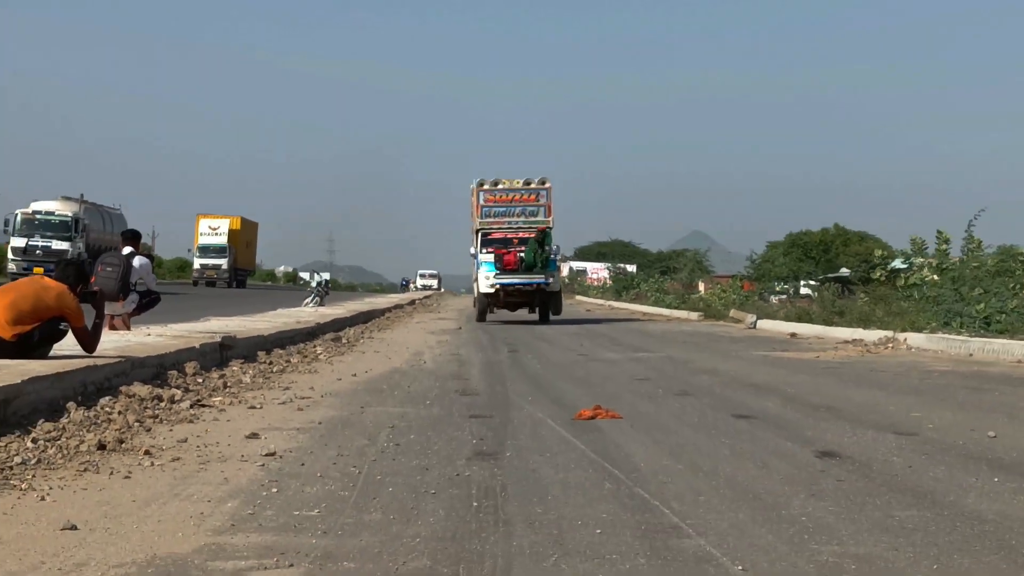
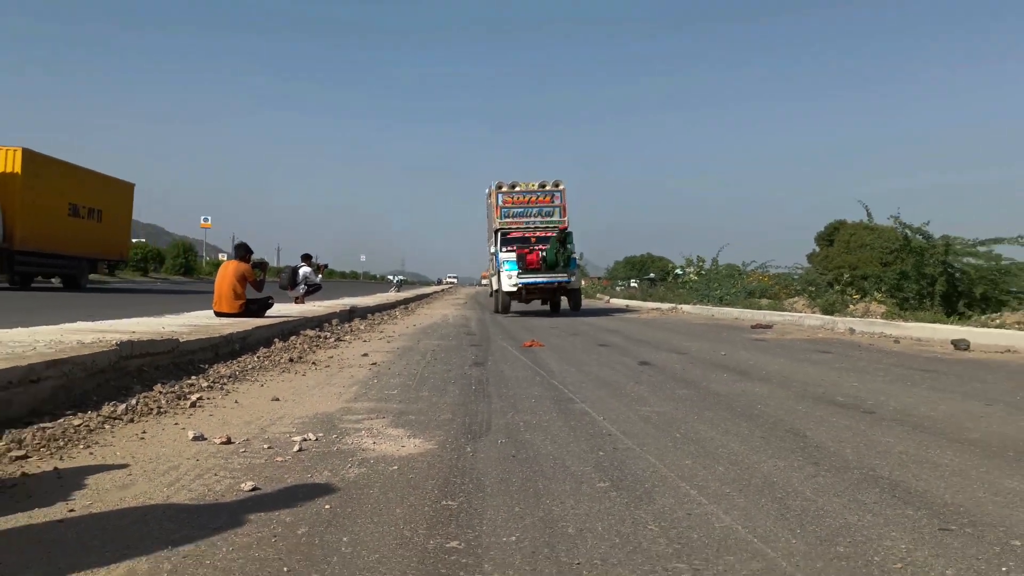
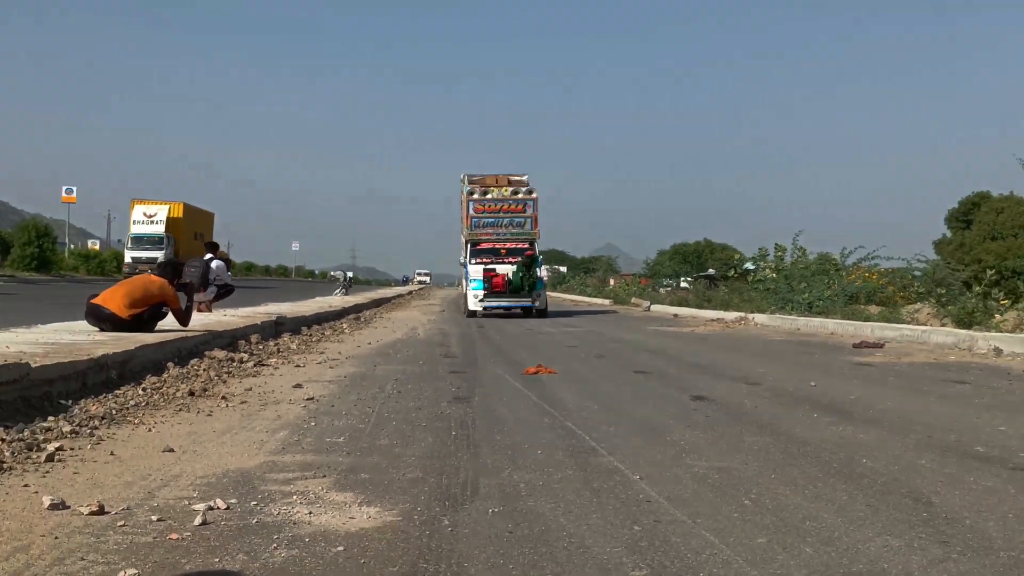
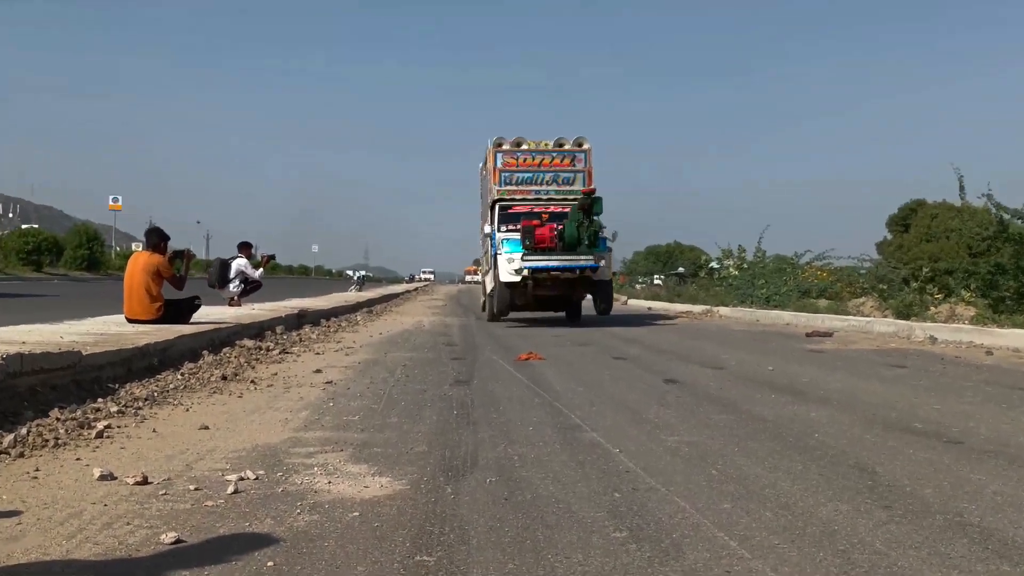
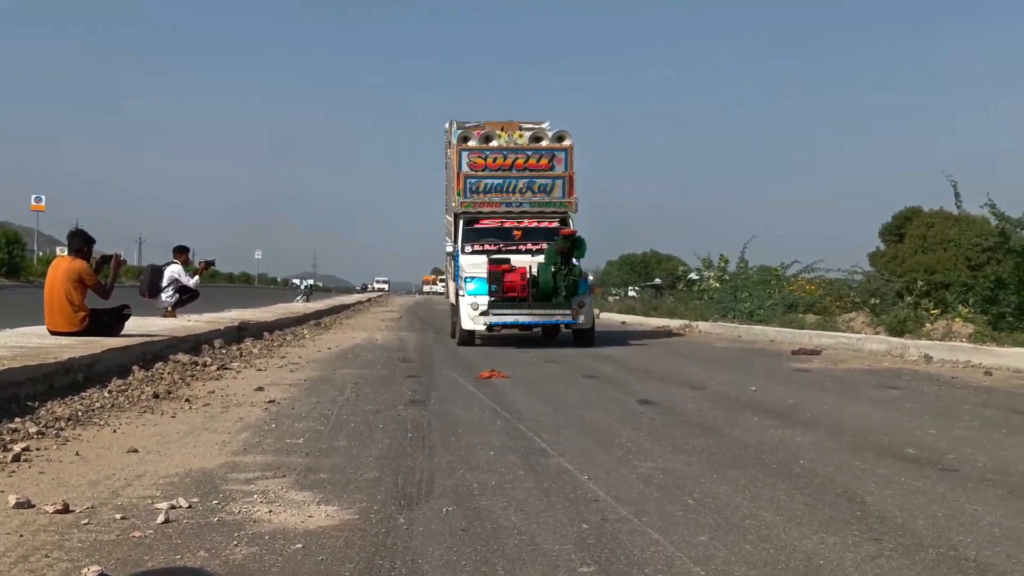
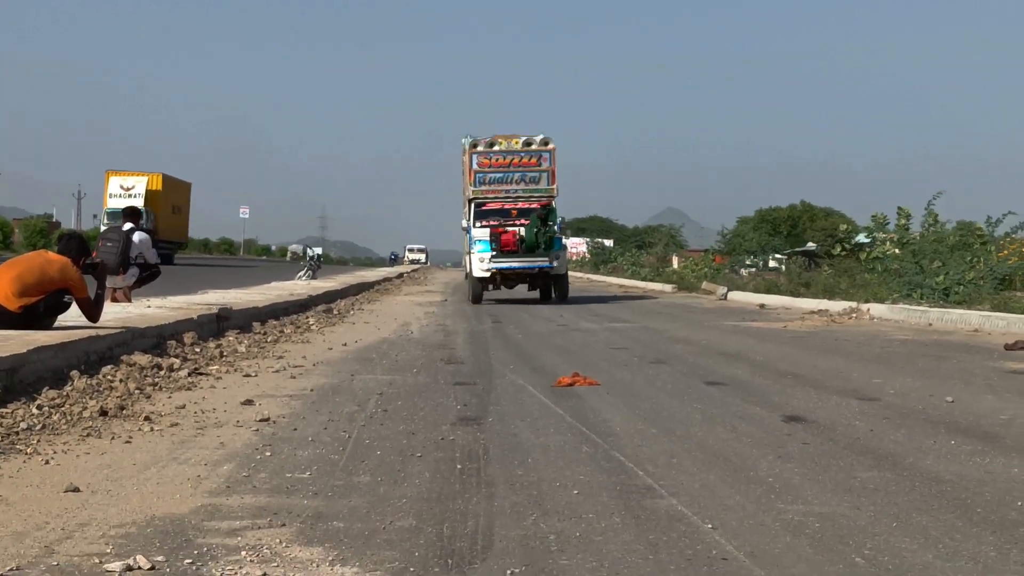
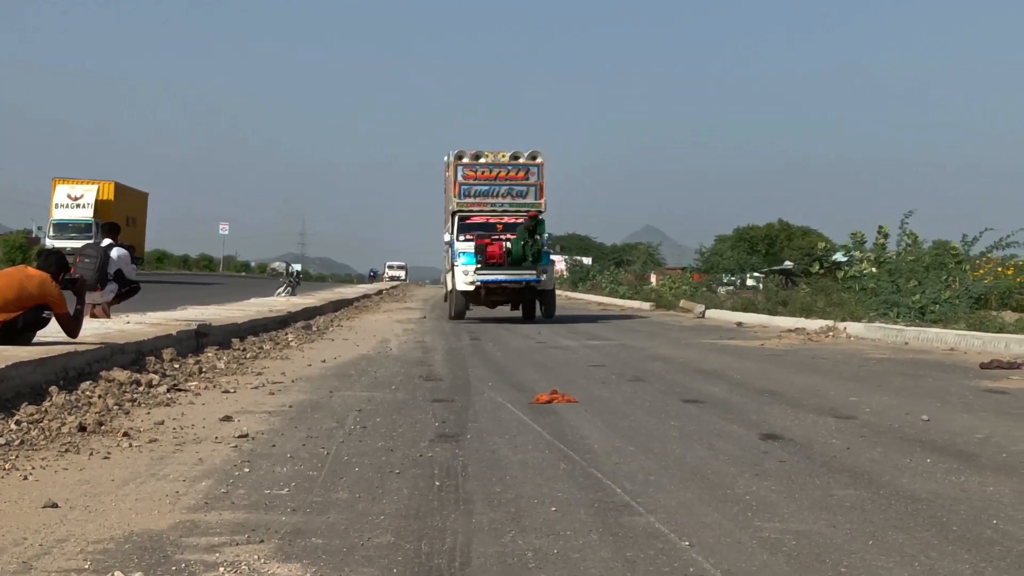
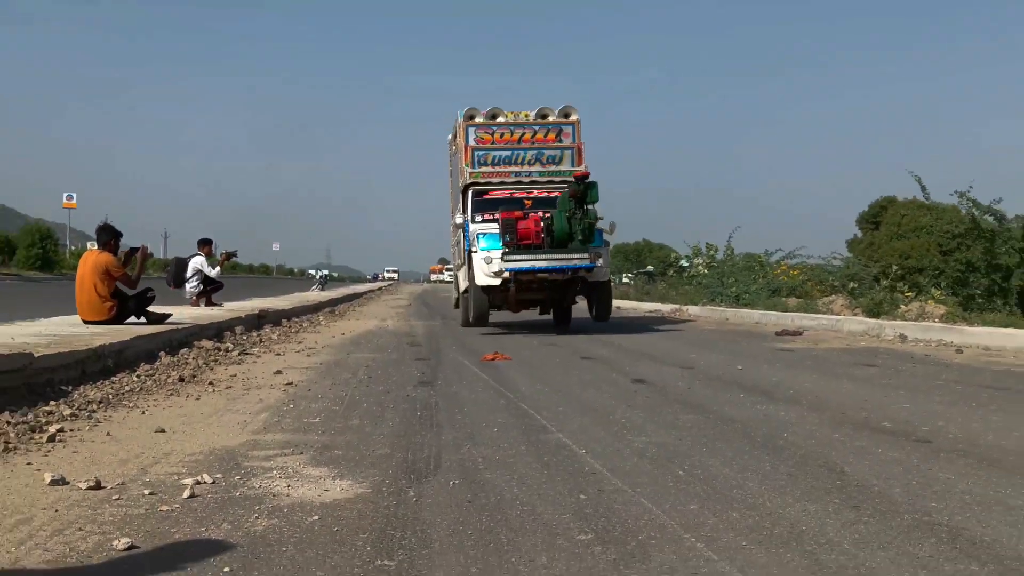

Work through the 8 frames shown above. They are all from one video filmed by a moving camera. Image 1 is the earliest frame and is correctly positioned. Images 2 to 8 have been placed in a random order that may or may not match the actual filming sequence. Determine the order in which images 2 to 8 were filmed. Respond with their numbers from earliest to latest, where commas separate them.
6, 7, 3, 2, 4, 5, 8
